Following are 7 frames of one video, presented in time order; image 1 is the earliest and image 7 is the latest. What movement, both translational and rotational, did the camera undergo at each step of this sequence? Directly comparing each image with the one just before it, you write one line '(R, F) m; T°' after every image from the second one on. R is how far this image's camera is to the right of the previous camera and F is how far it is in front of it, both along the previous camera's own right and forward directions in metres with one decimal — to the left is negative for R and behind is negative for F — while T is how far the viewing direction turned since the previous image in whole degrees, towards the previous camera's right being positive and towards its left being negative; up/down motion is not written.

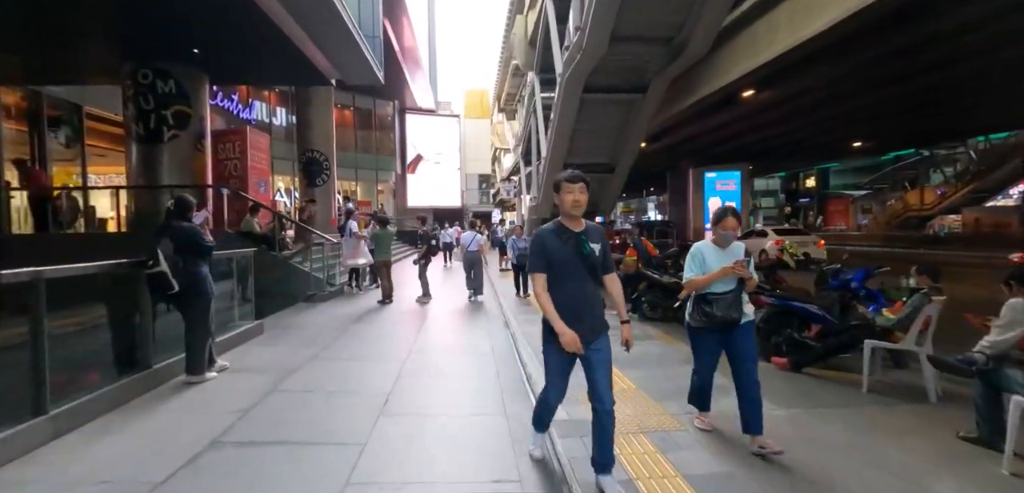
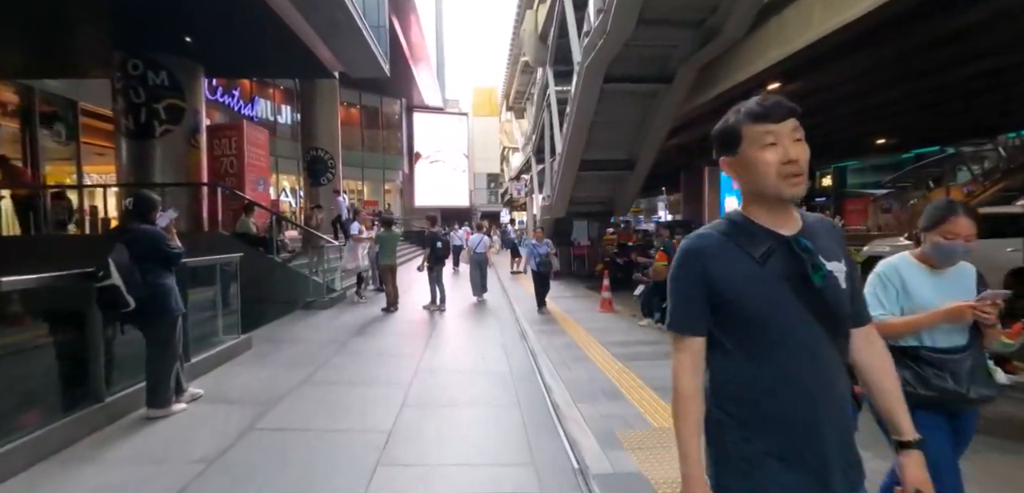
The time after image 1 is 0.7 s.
(-0.2, +0.8) m; -1°
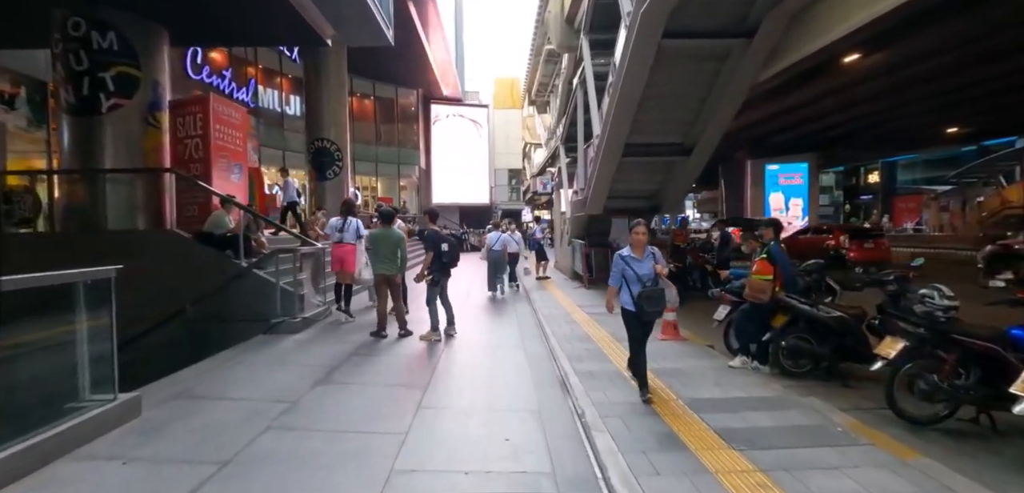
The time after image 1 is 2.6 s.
(-0.2, +2.3) m; -3°
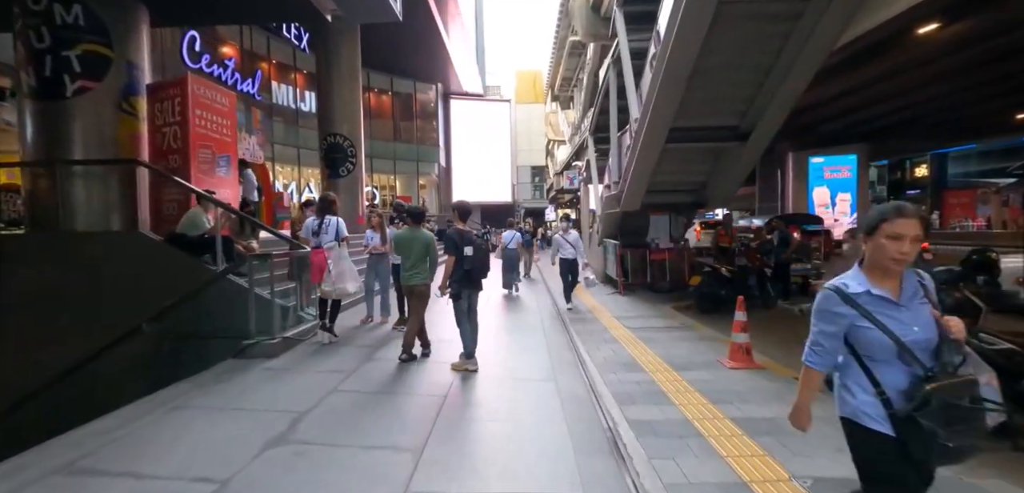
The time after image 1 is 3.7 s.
(-0.1, +1.4) m; -3°
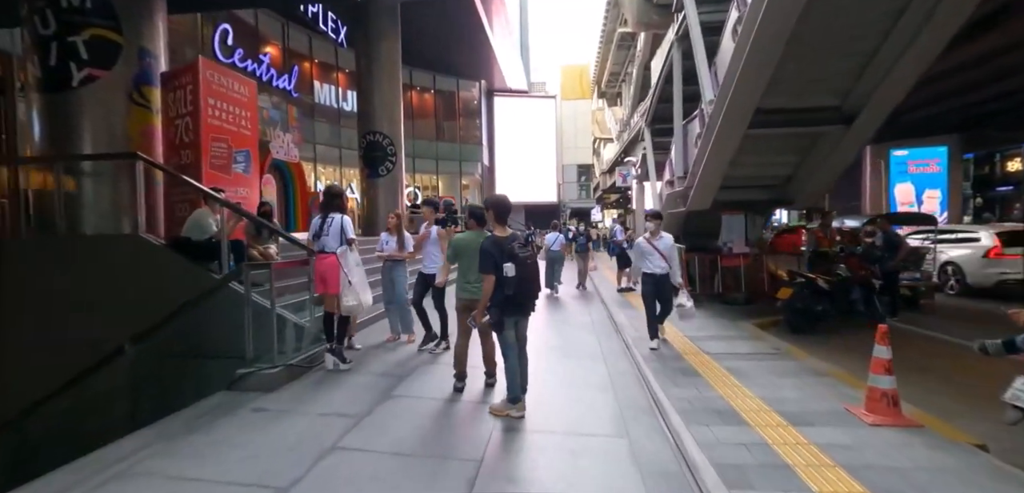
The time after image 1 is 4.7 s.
(-0.1, +1.3) m; -6°
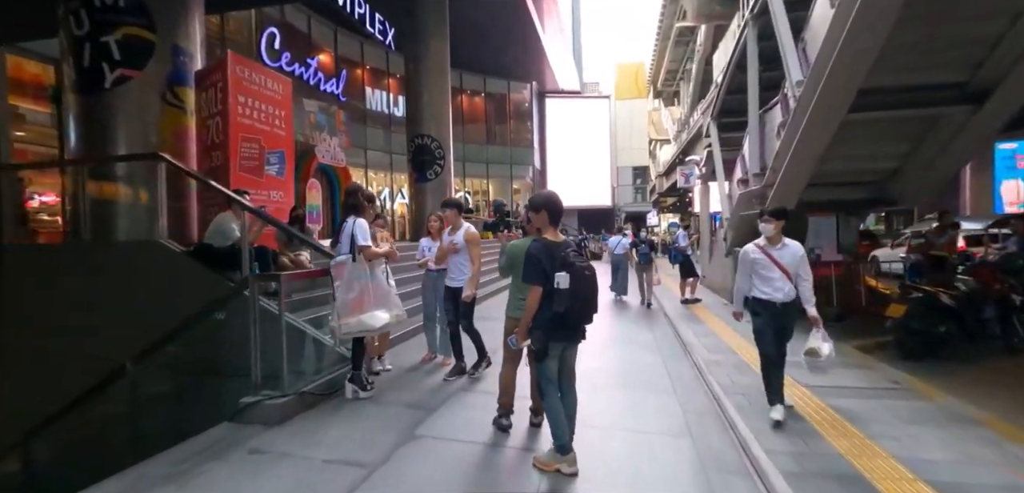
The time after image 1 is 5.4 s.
(0.0, +0.9) m; -7°
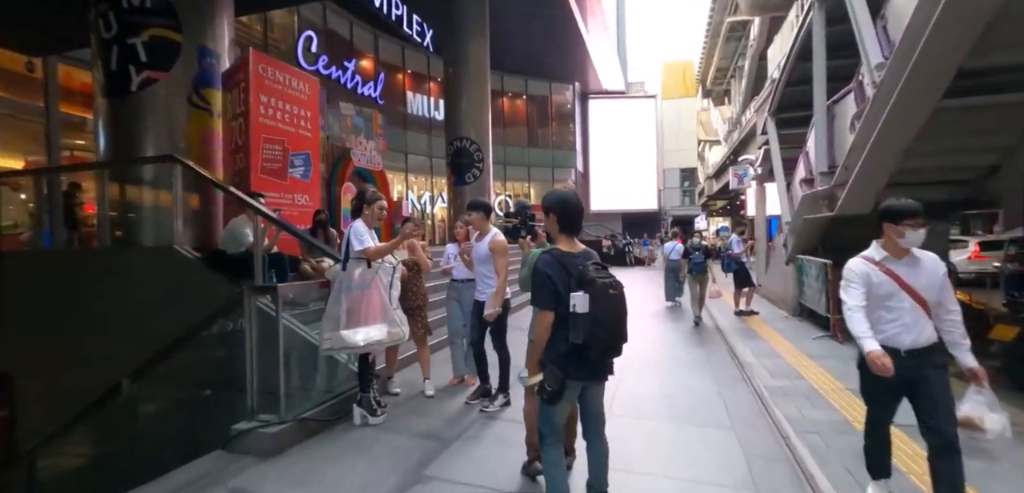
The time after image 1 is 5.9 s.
(+0.1, +0.6) m; -5°
